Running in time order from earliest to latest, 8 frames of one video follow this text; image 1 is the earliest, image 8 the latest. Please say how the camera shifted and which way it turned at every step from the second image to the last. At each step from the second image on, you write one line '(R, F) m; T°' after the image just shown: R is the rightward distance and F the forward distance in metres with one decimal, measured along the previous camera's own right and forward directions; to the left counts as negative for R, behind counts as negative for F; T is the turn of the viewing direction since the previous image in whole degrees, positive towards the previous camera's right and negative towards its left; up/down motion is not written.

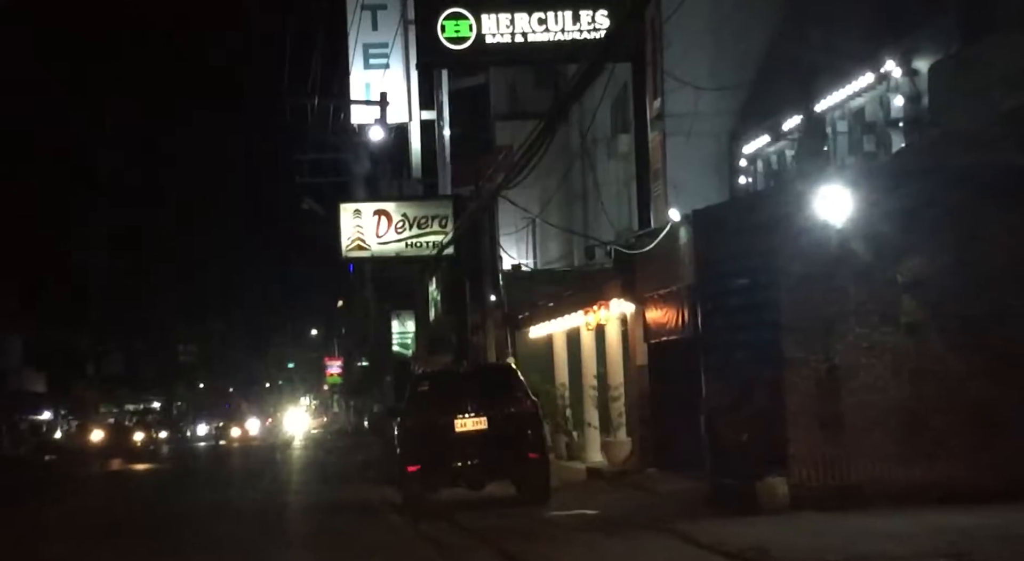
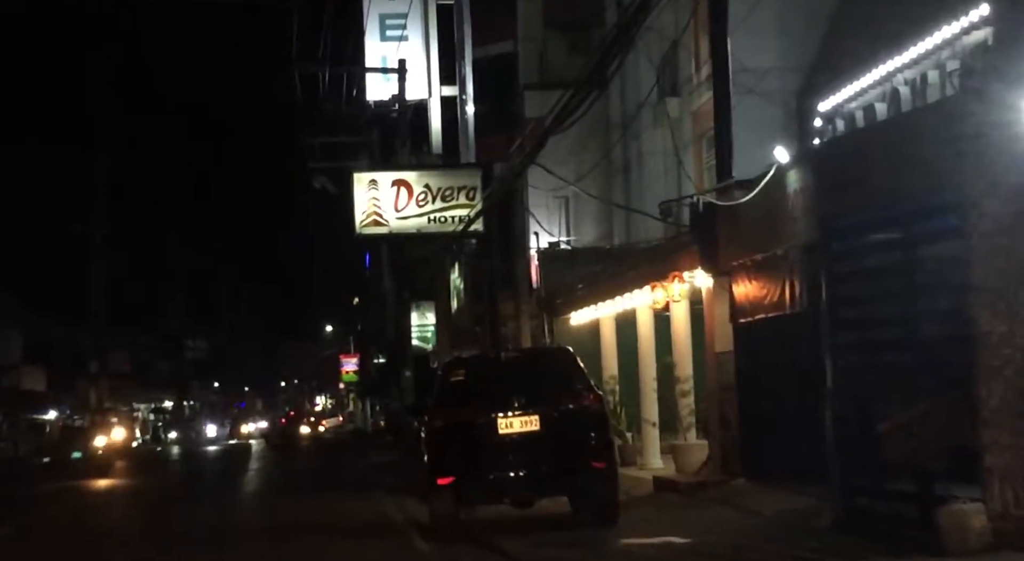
(-0.4, +3.7) m; -1°
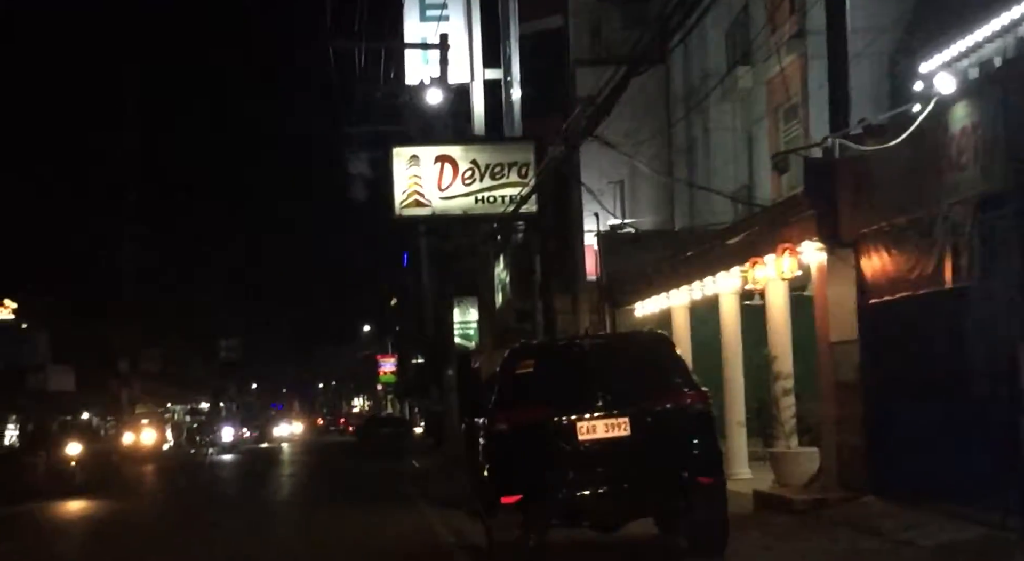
(-0.4, +2.7) m; -2°
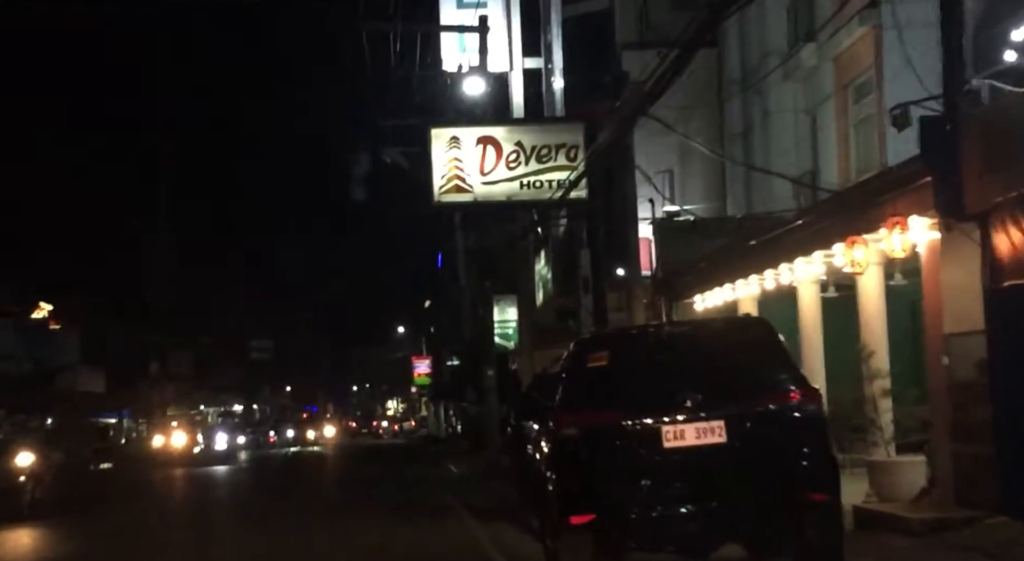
(-0.2, +1.8) m; -1°
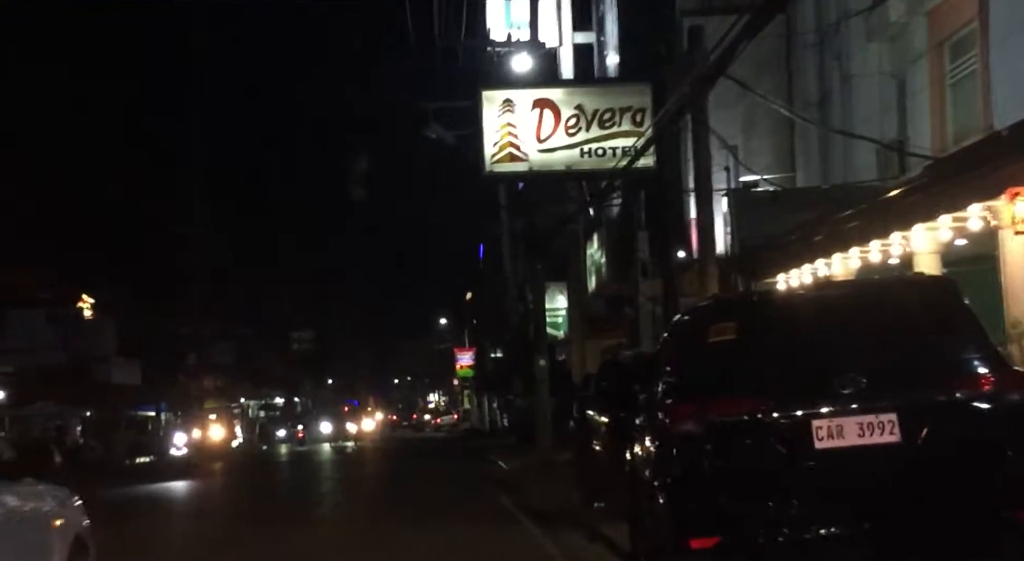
(-0.3, +2.1) m; -2°
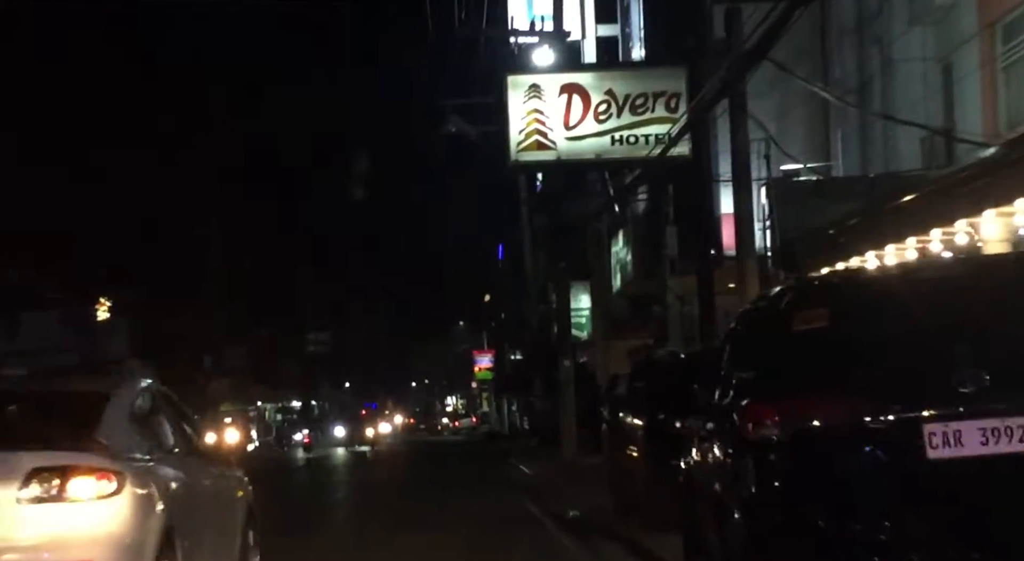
(-0.1, +1.1) m; -1°
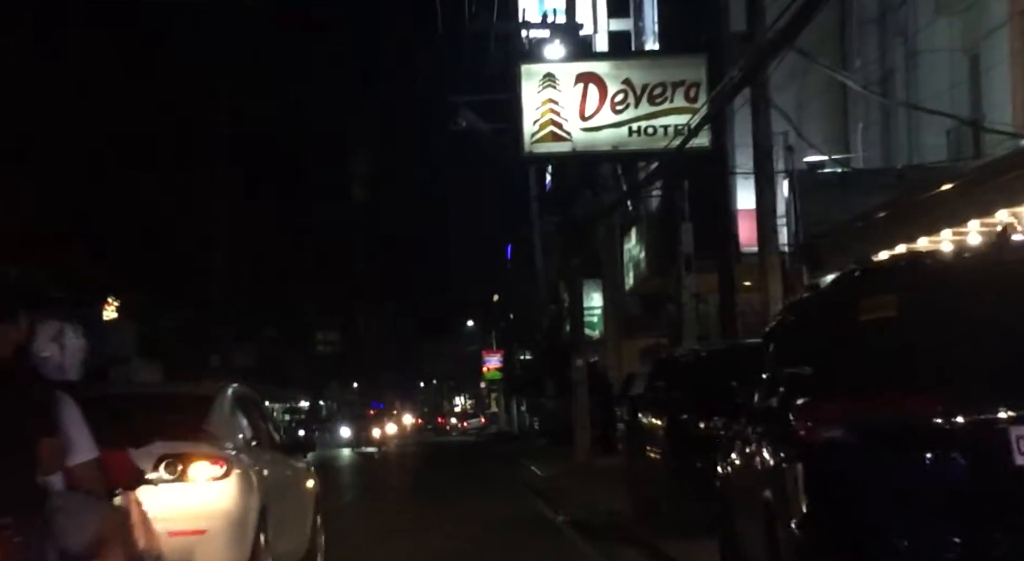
(-0.1, +0.6) m; 0°
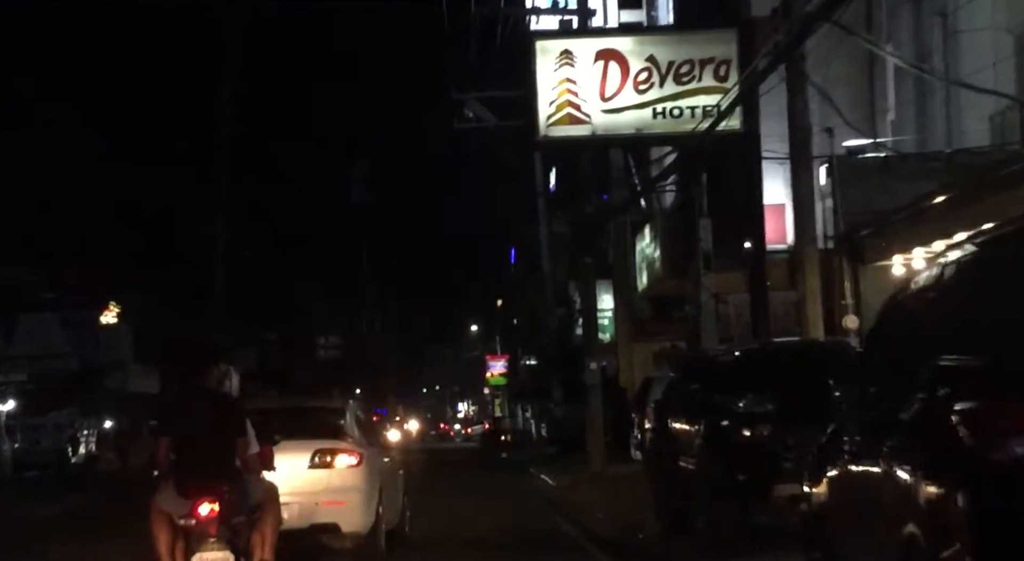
(-0.2, +1.5) m; 0°
